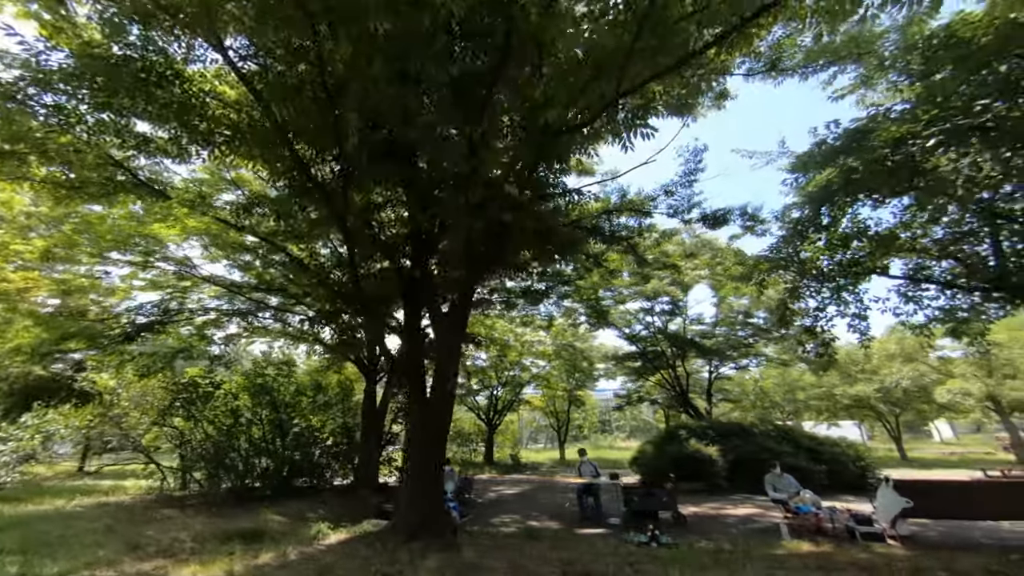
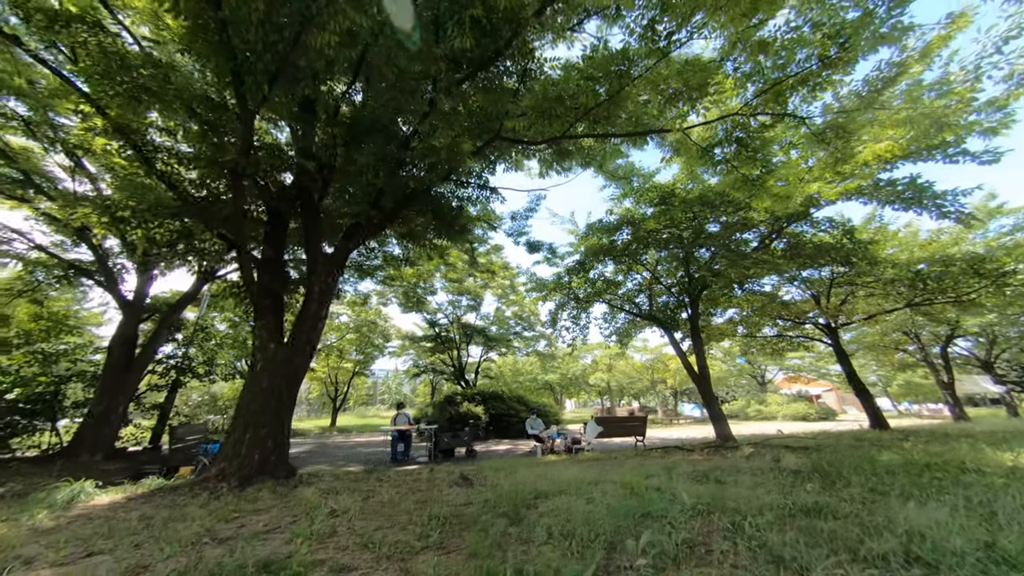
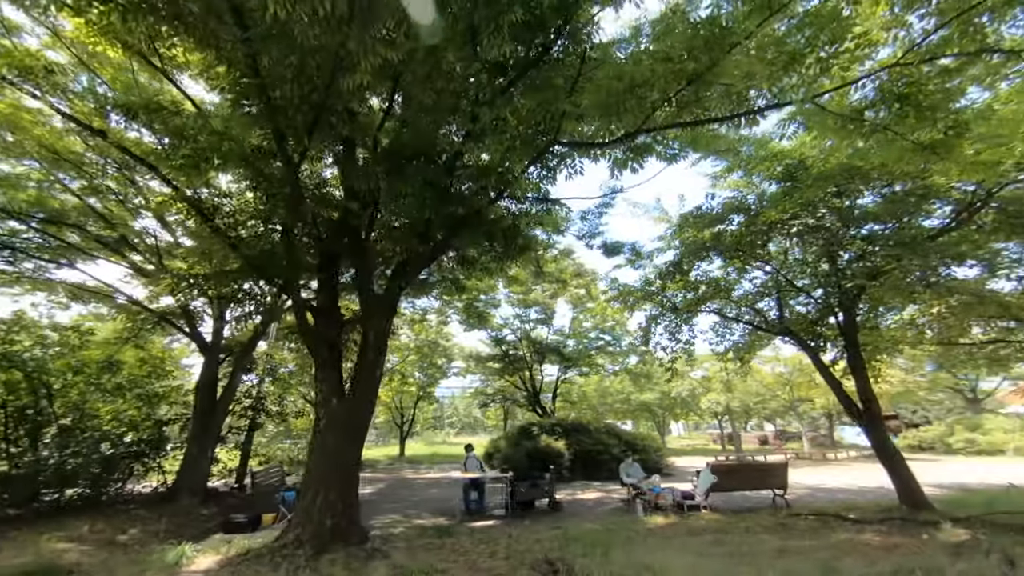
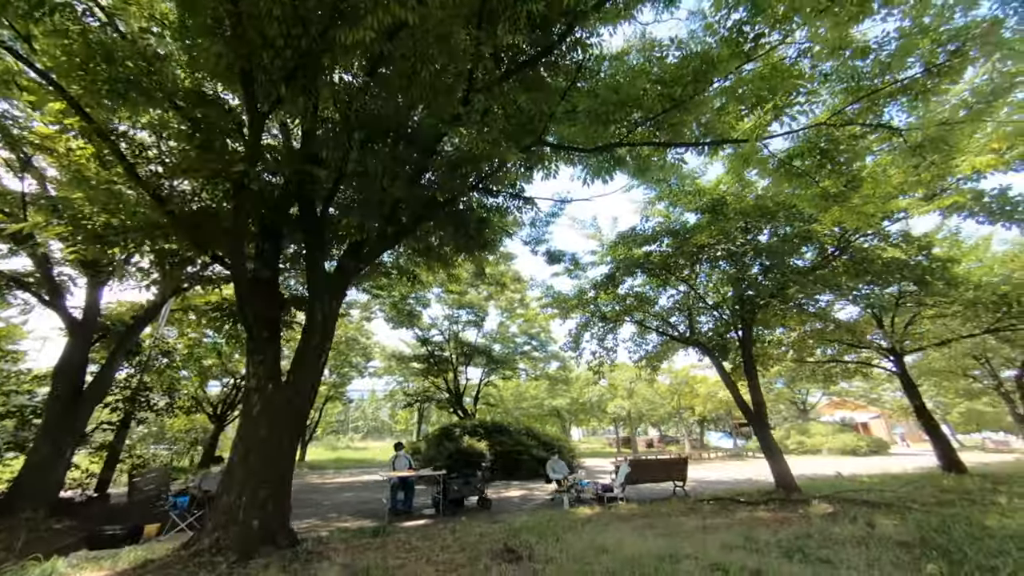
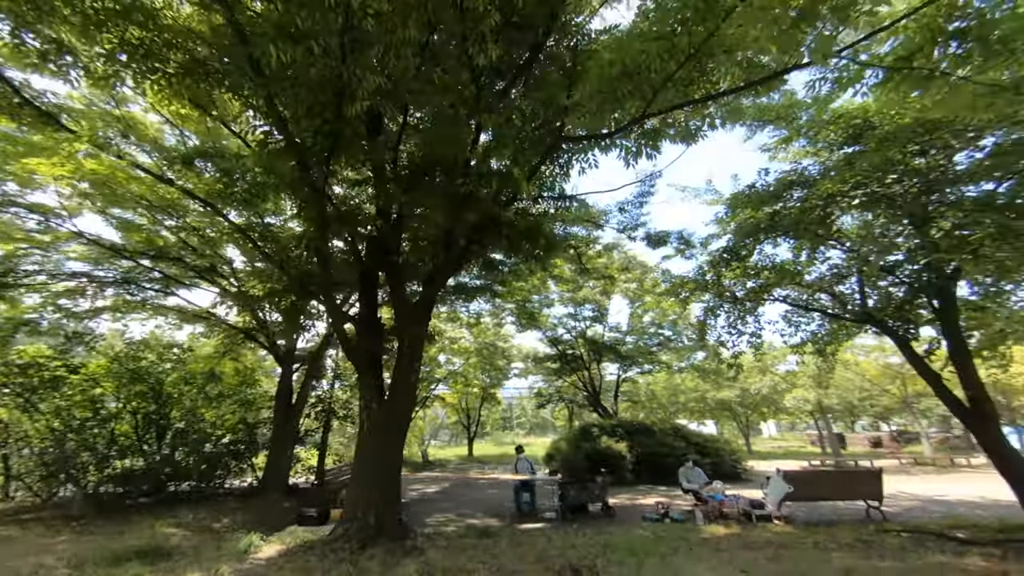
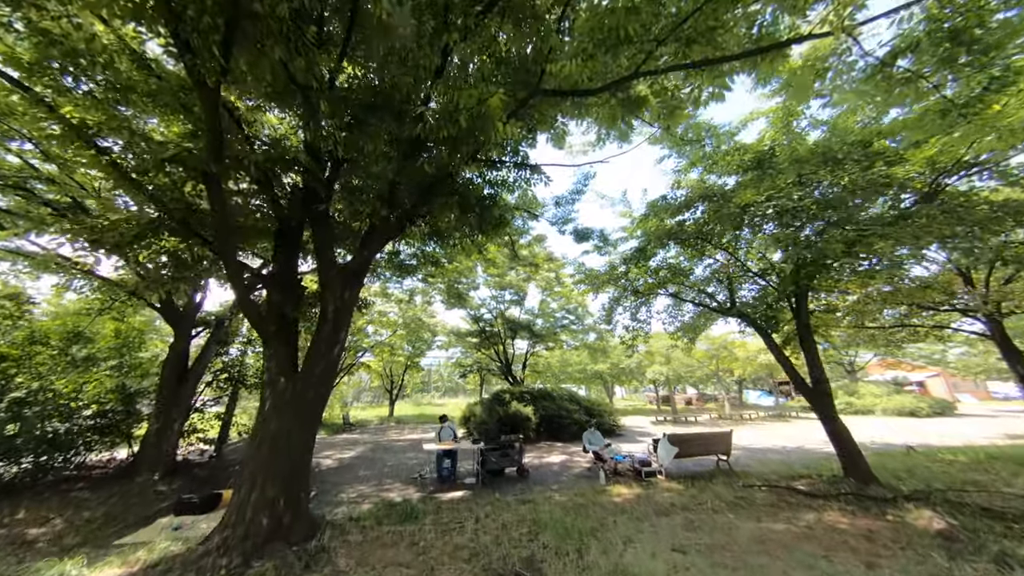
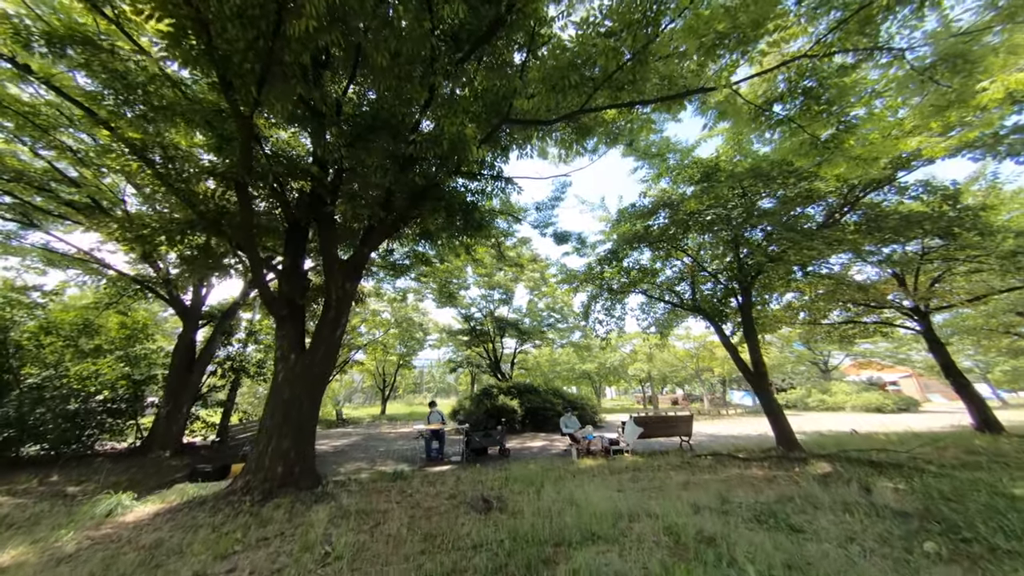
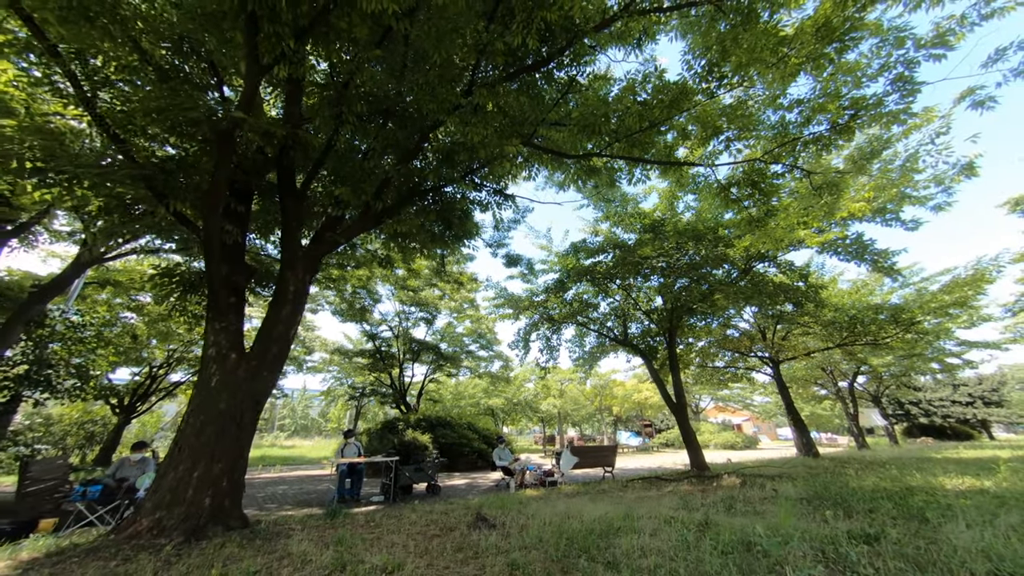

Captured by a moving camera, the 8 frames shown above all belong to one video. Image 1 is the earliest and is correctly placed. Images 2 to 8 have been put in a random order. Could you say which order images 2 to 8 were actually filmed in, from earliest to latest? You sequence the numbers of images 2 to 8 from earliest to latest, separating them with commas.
5, 3, 4, 8, 2, 7, 6
